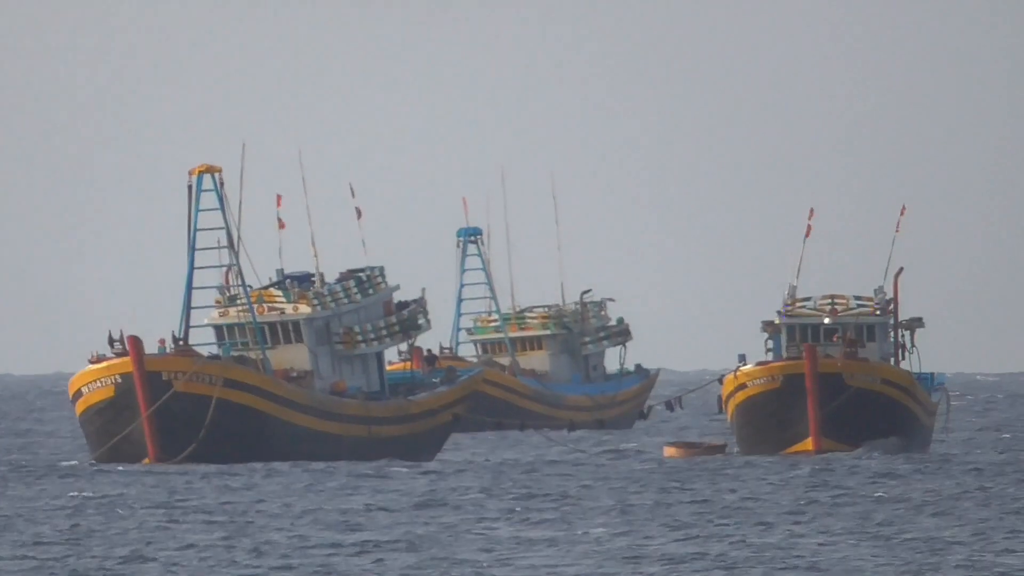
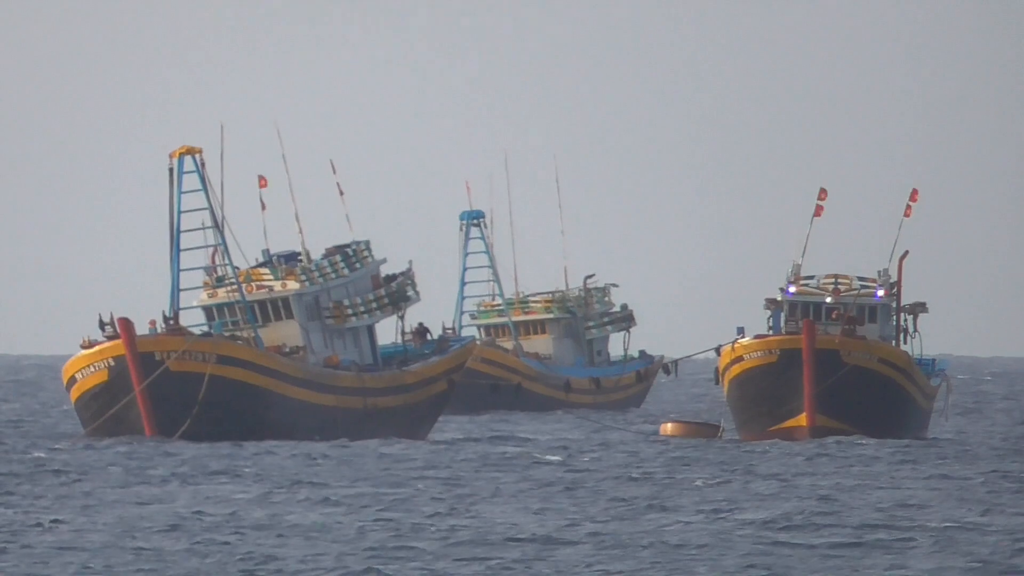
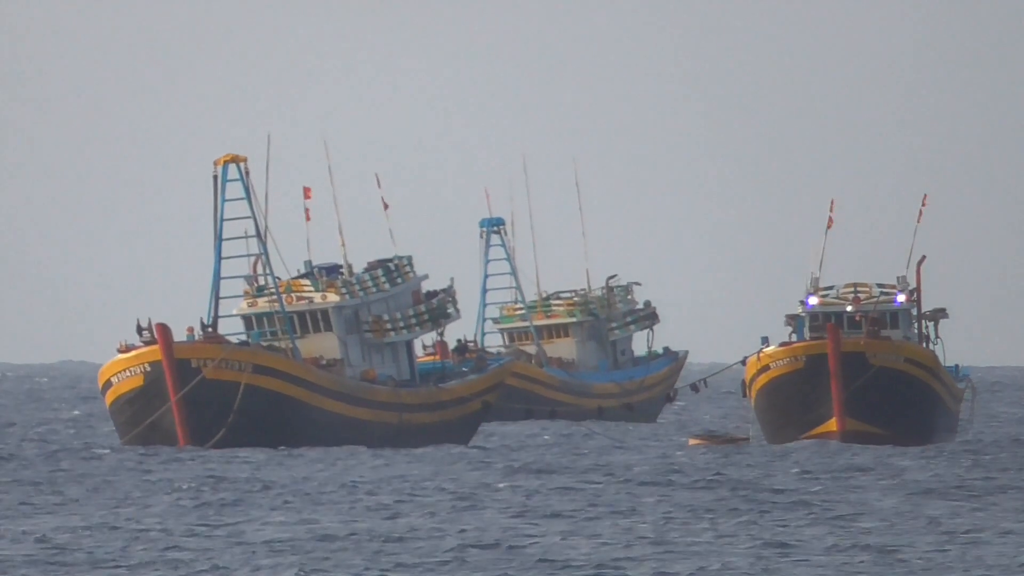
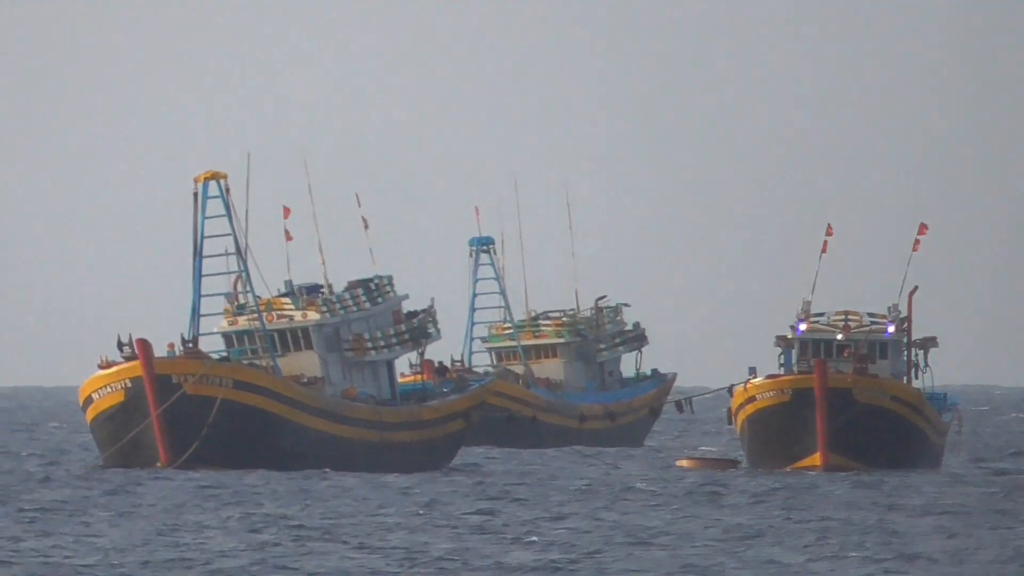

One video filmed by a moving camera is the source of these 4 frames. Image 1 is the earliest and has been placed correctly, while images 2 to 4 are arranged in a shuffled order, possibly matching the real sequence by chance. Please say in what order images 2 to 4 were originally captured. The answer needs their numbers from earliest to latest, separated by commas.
3, 2, 4
